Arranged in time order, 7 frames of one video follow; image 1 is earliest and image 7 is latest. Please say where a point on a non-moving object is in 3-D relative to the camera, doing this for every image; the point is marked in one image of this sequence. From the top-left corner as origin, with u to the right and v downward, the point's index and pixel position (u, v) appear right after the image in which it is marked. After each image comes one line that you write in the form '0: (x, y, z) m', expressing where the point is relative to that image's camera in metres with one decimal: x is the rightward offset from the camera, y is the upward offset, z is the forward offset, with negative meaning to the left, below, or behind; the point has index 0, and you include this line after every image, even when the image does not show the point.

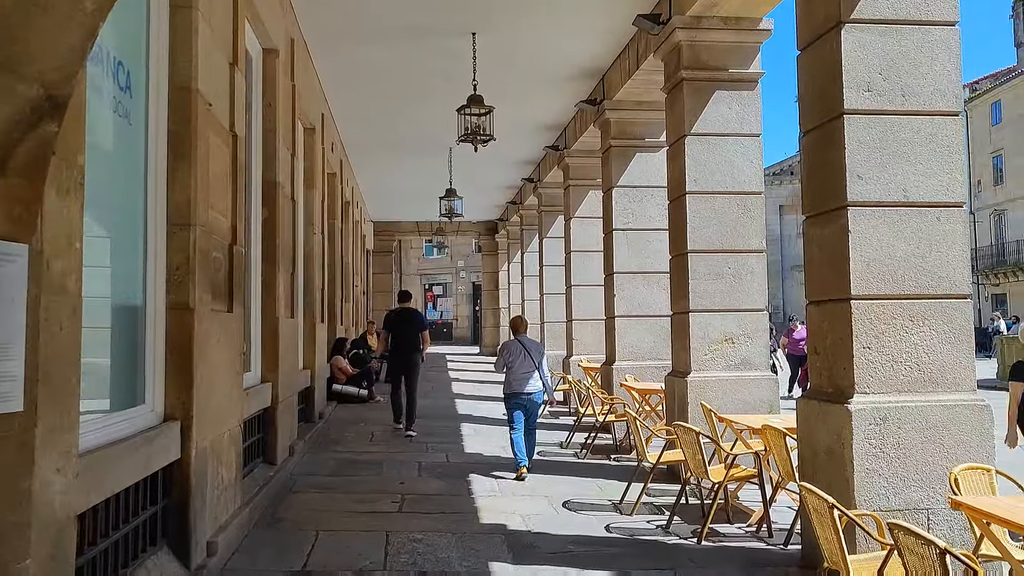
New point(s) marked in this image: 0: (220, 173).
0: (-1.5, +0.6, +4.2) m
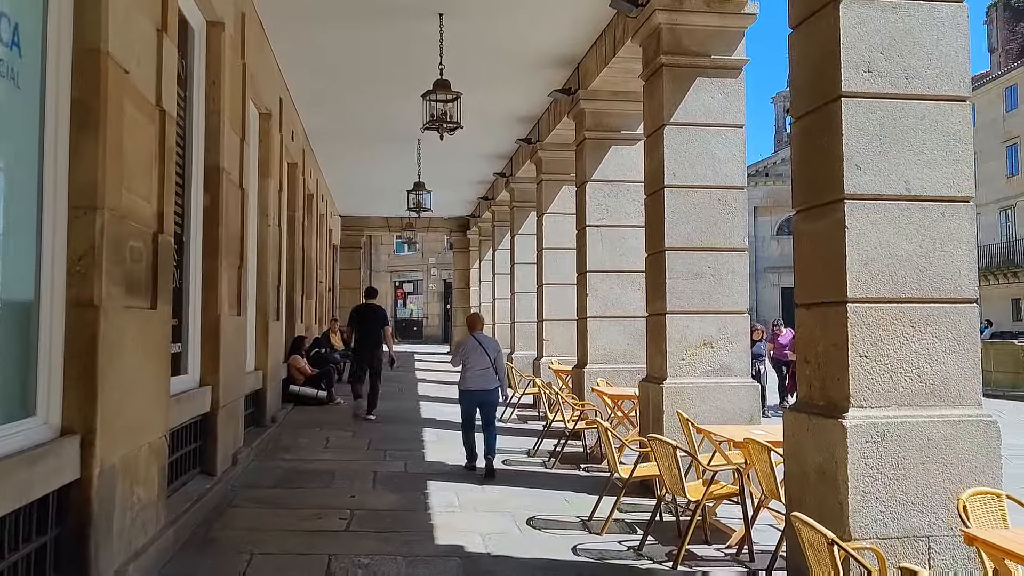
0: (-1.7, +0.6, +3.7) m
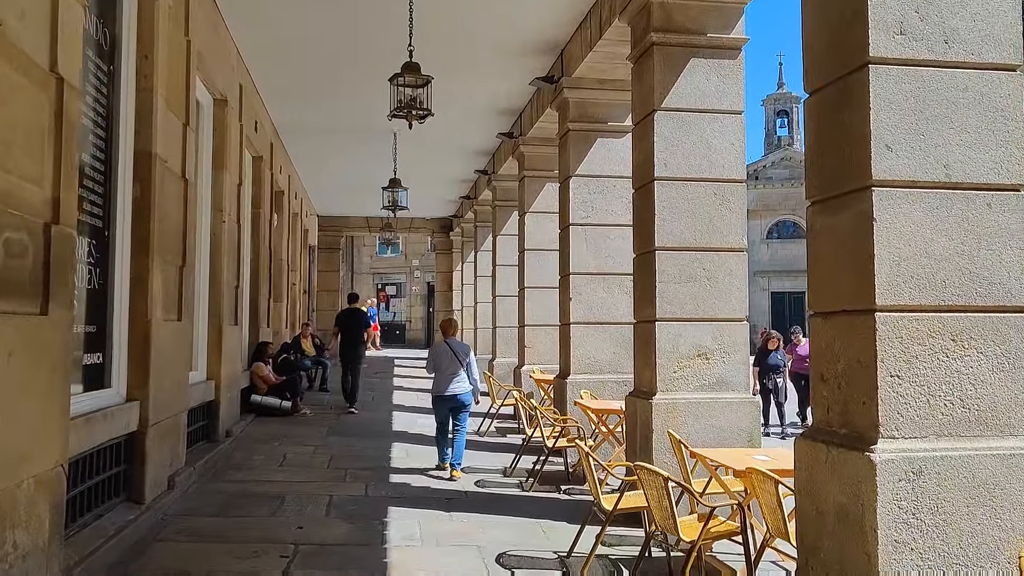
0: (-1.8, +0.6, +3.0) m
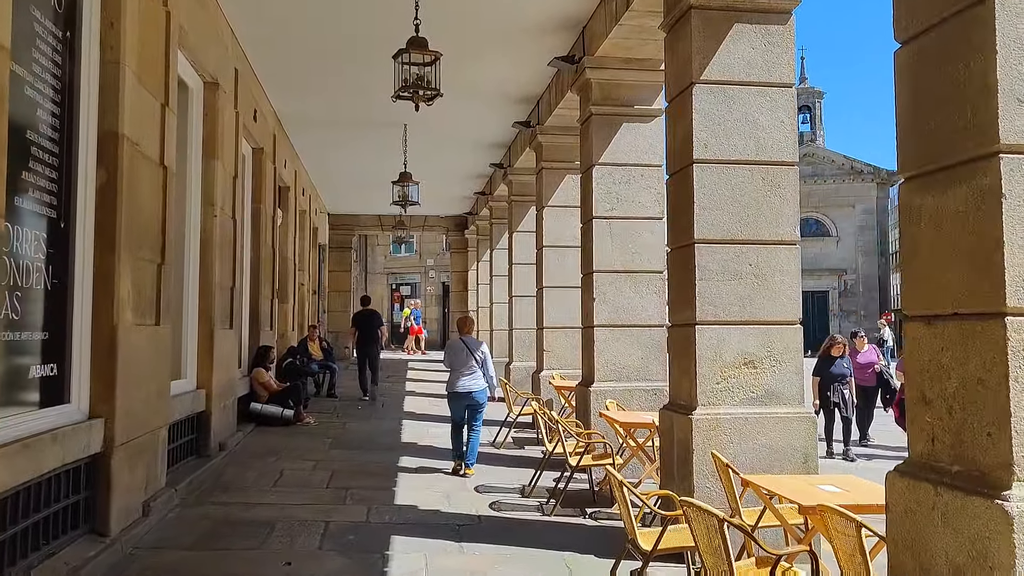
0: (-1.7, +0.6, +2.4) m
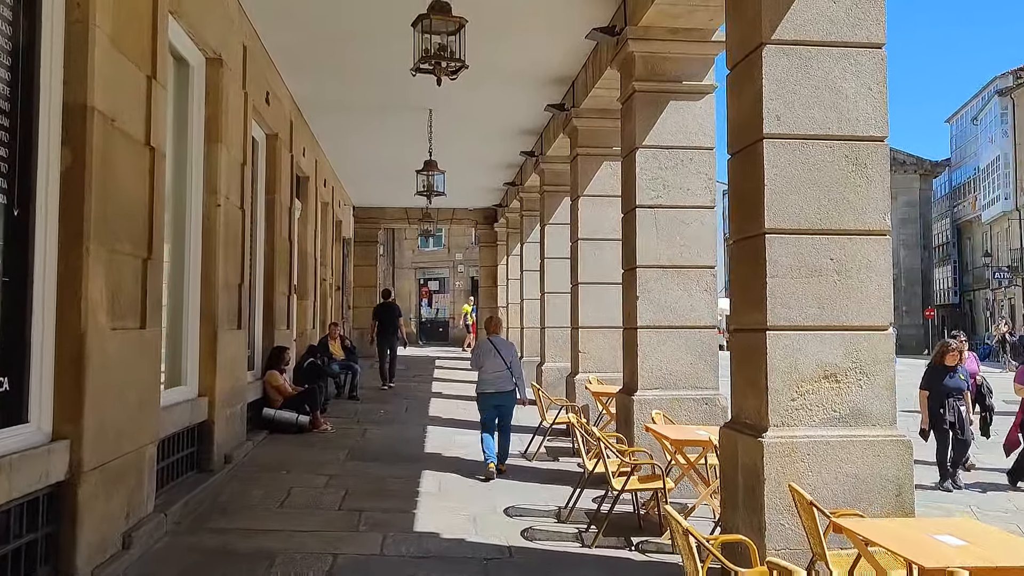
0: (-1.6, +0.6, +1.8) m
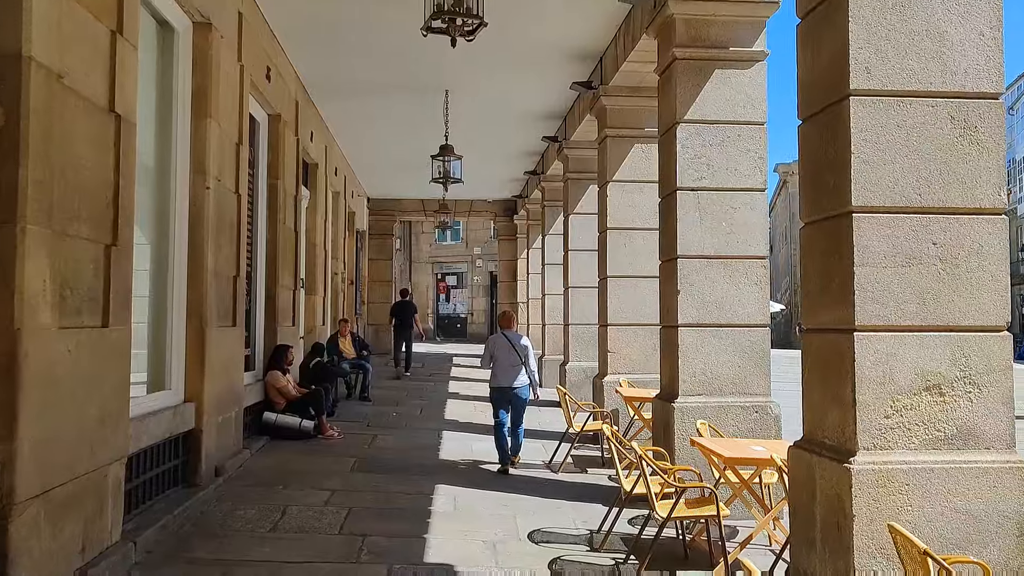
0: (-1.6, +0.6, +1.1) m
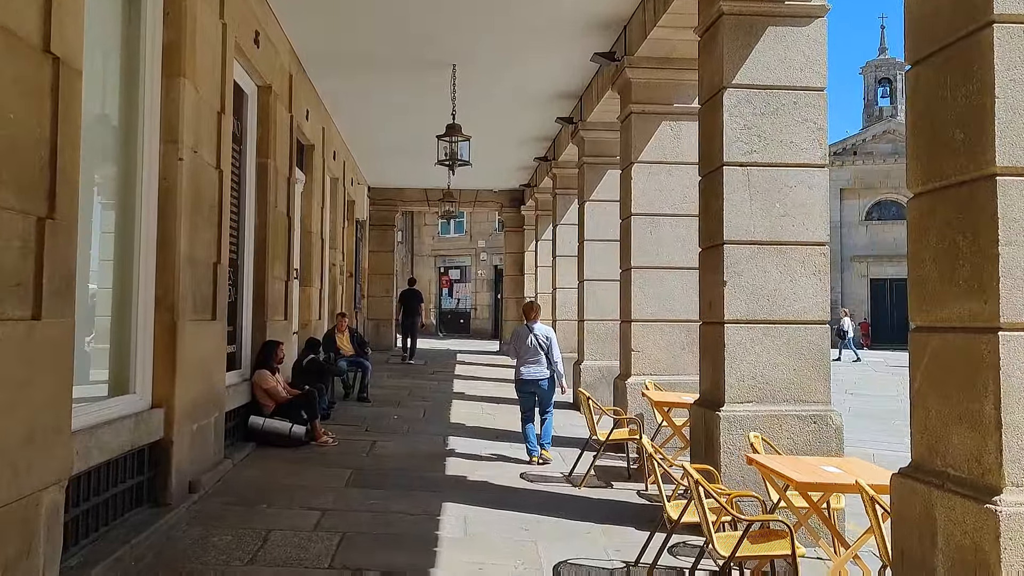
0: (-1.5, +0.7, +0.4) m
